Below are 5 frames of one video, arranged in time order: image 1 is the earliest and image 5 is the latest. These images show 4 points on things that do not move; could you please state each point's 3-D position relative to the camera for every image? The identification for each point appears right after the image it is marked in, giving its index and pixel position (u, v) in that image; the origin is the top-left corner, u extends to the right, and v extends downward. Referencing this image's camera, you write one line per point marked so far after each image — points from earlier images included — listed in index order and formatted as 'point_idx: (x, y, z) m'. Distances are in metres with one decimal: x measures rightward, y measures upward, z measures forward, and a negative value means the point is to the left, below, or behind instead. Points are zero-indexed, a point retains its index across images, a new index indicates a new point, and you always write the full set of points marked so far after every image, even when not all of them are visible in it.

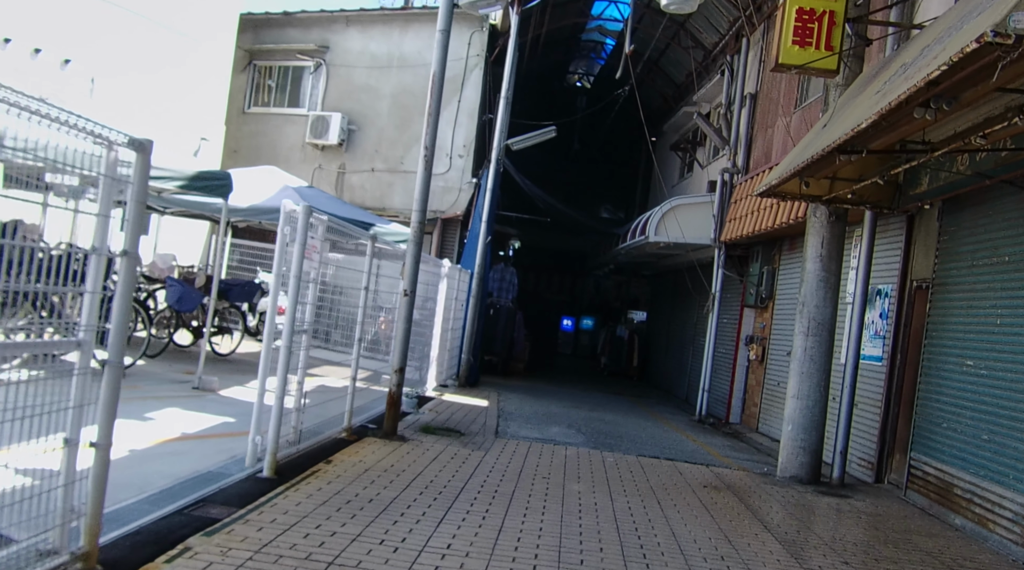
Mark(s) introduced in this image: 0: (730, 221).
0: (+3.4, +1.0, +12.7) m
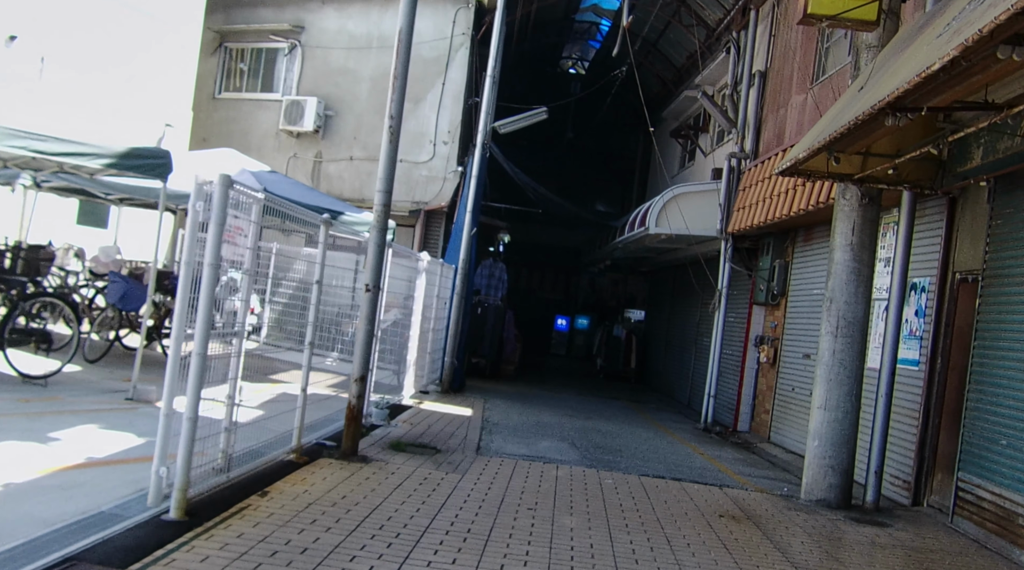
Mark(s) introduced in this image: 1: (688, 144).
0: (+3.2, +1.1, +11.6) m
1: (+3.5, +2.8, +15.9) m
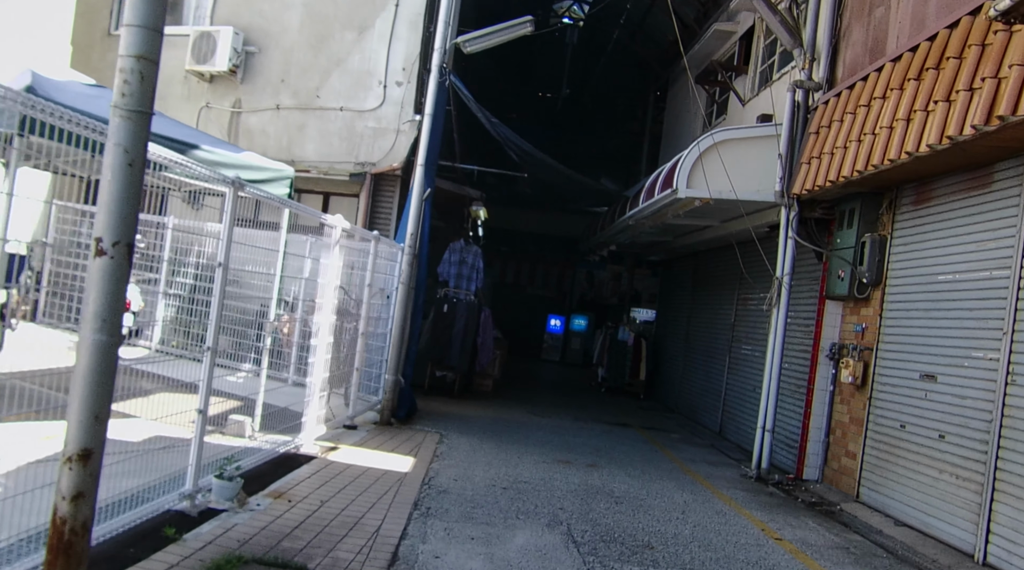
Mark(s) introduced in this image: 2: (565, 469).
0: (+2.9, +1.2, +8.0) m
1: (+3.2, +2.9, +12.4) m
2: (+0.5, -1.6, +7.1) m
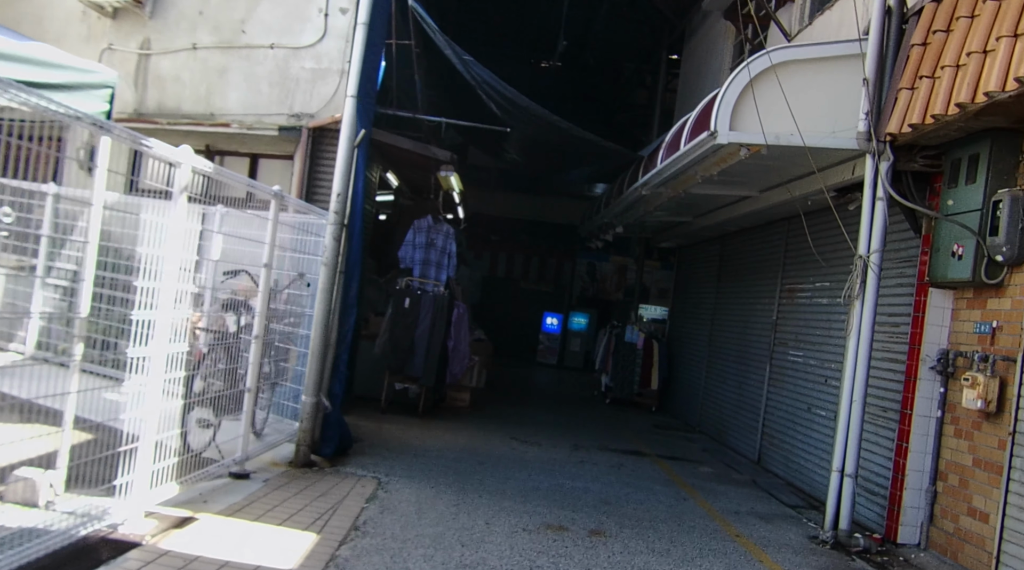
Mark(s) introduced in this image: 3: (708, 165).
0: (+2.7, +1.3, +5.5) m
1: (+3.0, +3.1, +9.9) m
2: (+0.3, -1.5, +4.6) m
3: (+1.7, +1.0, +7.0) m
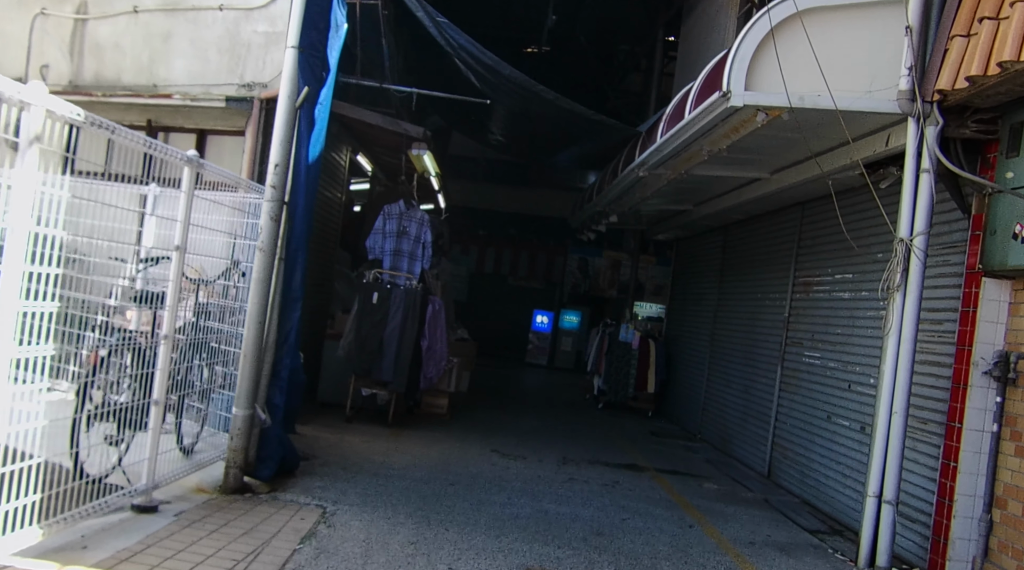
0: (+2.6, +1.4, +4.6) m
1: (+2.8, +3.1, +8.9) m
2: (+0.1, -1.4, +3.7) m
3: (+1.5, +1.1, +6.1) m
